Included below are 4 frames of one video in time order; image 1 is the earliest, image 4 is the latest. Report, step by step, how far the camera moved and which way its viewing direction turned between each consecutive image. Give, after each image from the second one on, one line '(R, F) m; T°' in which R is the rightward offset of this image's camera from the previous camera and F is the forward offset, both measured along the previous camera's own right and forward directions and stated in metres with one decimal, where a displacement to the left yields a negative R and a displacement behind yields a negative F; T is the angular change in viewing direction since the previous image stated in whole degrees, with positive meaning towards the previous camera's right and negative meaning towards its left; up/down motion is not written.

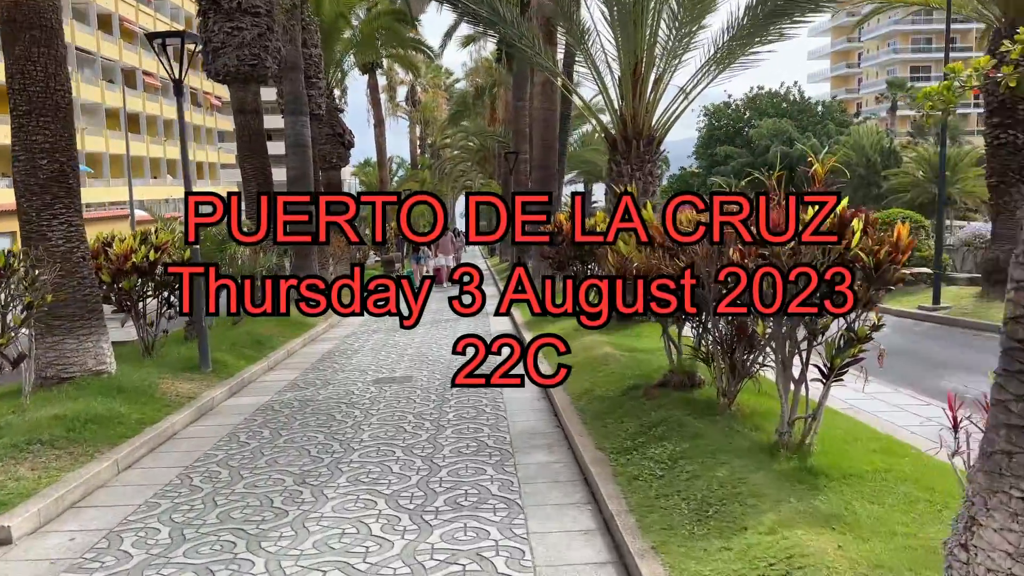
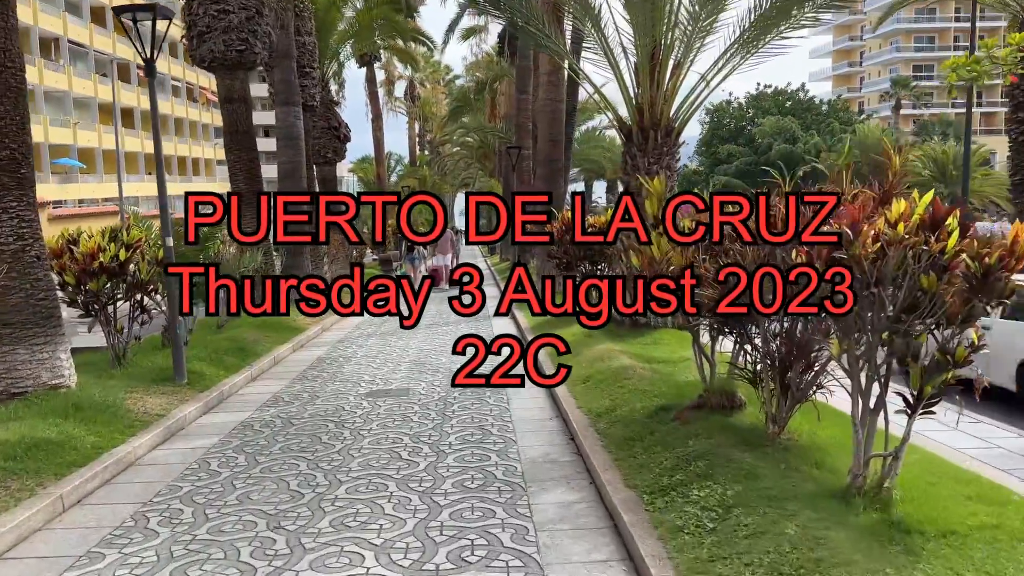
(-0.1, +0.9) m; 0°
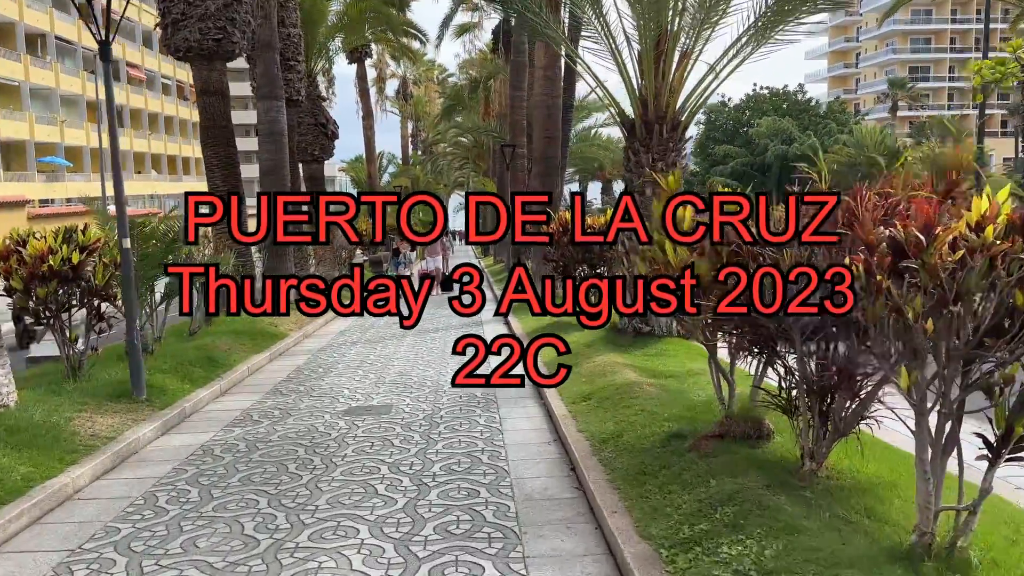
(0.0, +0.8) m; 0°
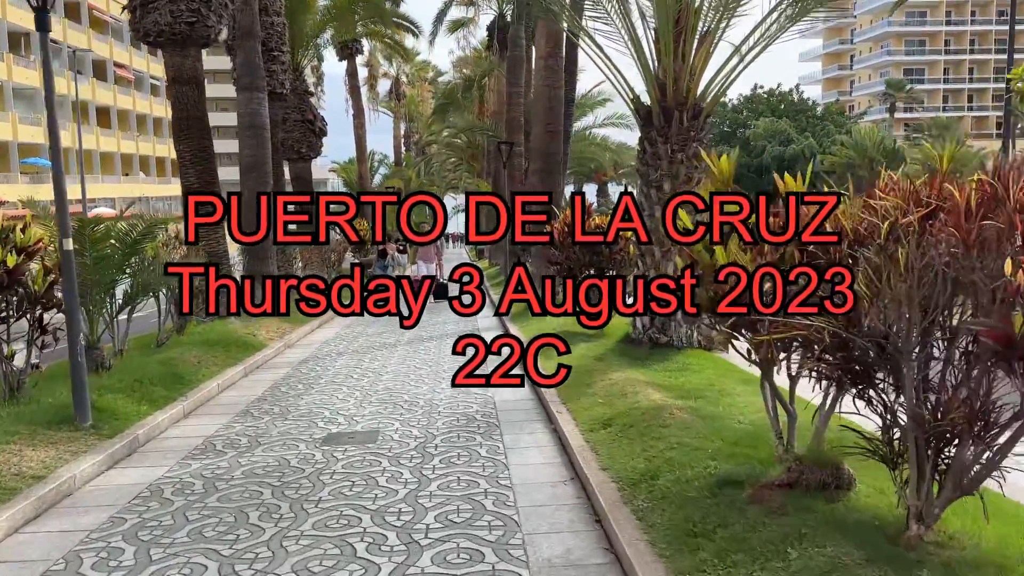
(-0.1, +1.1) m; 0°
